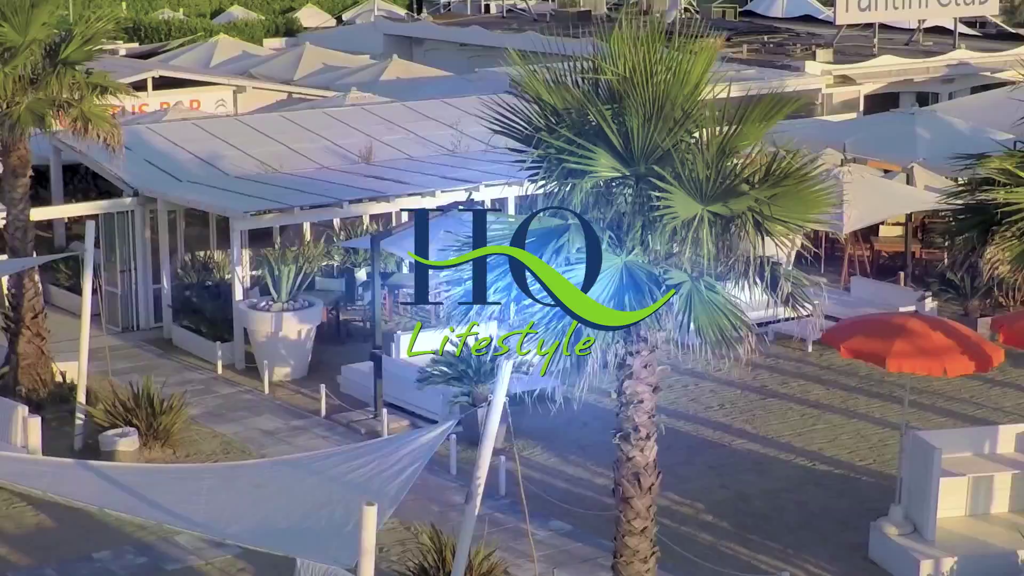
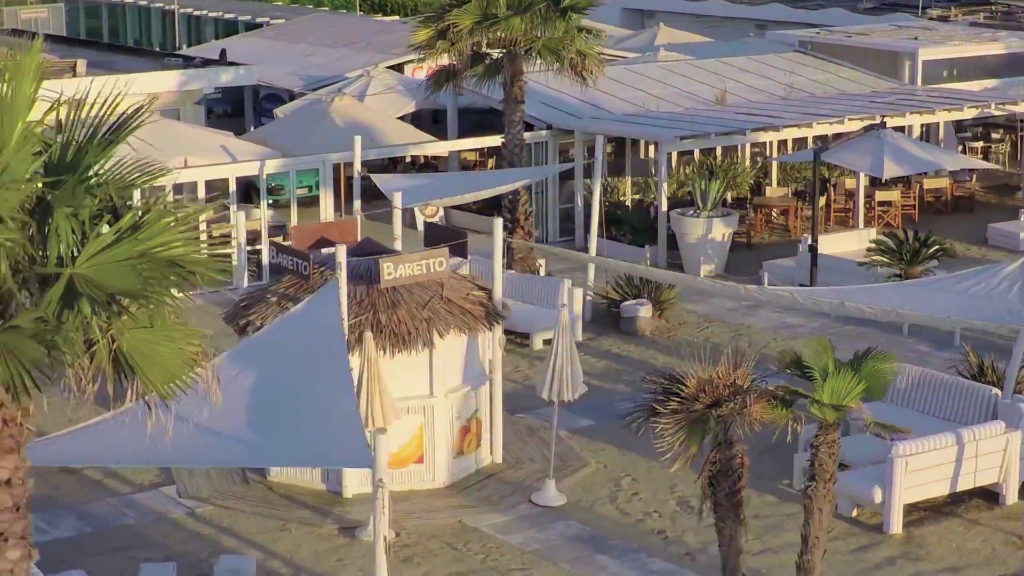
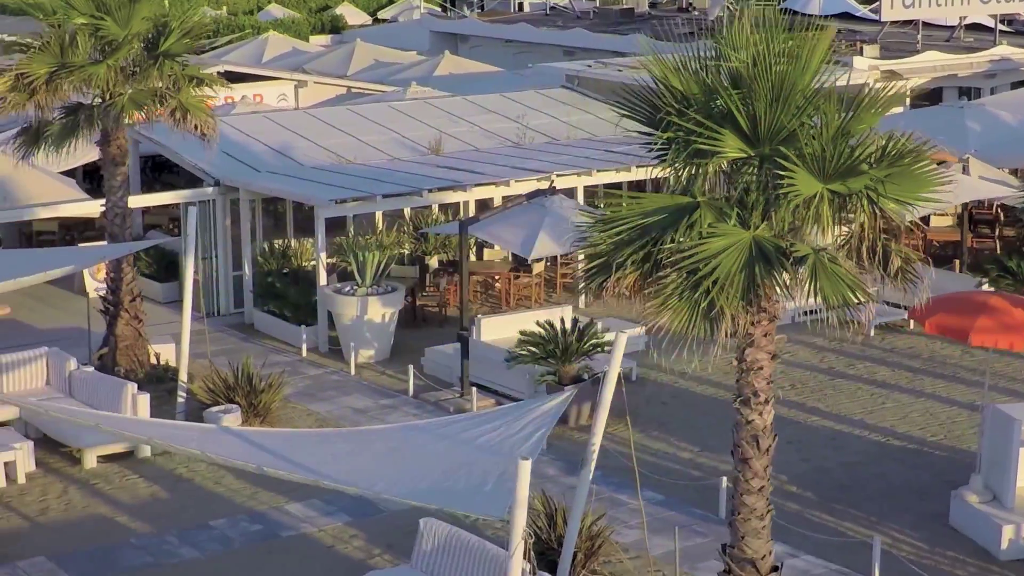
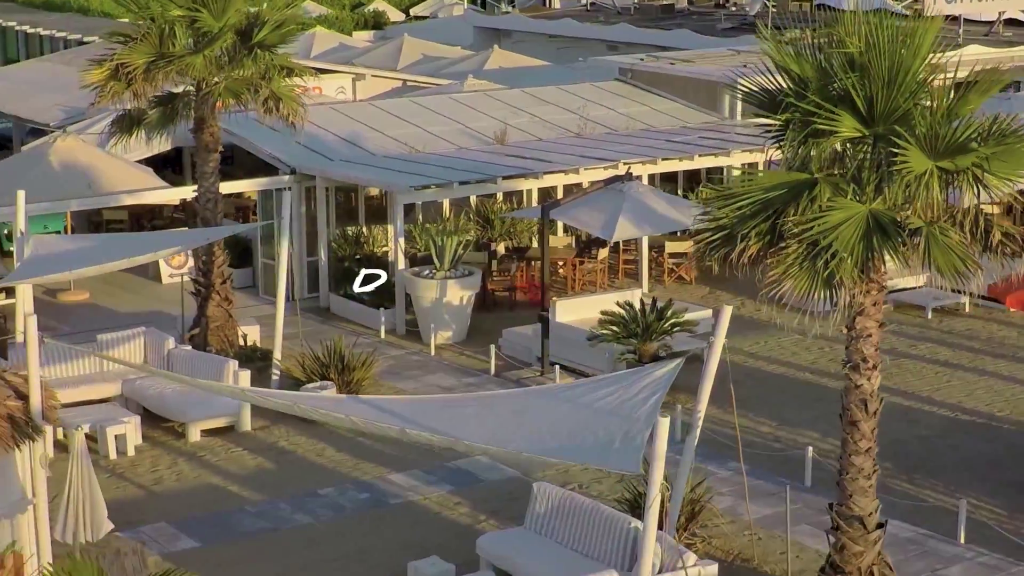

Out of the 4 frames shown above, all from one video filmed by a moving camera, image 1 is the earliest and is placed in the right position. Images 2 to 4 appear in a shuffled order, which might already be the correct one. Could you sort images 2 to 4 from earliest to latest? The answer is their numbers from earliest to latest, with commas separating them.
3, 4, 2
